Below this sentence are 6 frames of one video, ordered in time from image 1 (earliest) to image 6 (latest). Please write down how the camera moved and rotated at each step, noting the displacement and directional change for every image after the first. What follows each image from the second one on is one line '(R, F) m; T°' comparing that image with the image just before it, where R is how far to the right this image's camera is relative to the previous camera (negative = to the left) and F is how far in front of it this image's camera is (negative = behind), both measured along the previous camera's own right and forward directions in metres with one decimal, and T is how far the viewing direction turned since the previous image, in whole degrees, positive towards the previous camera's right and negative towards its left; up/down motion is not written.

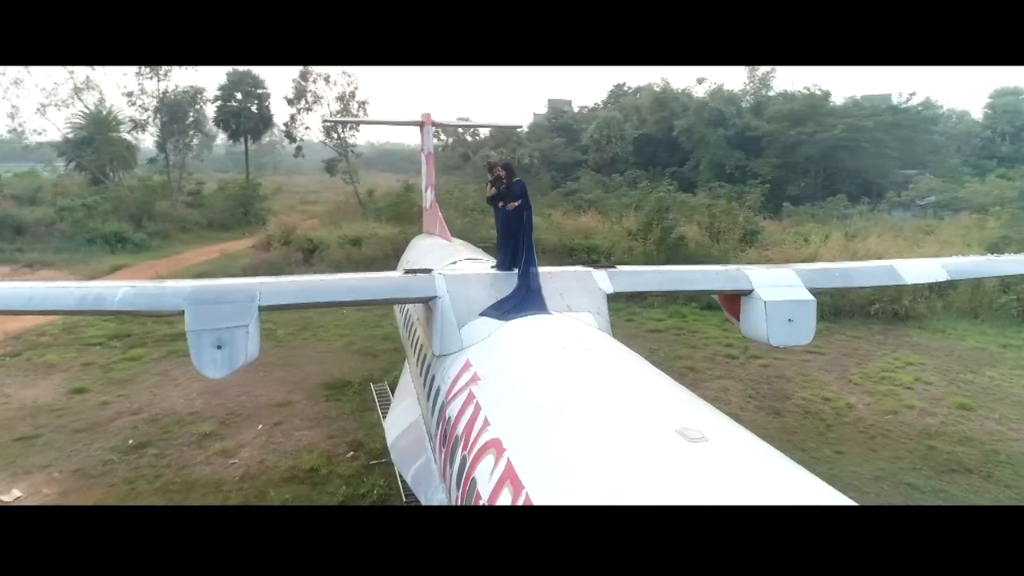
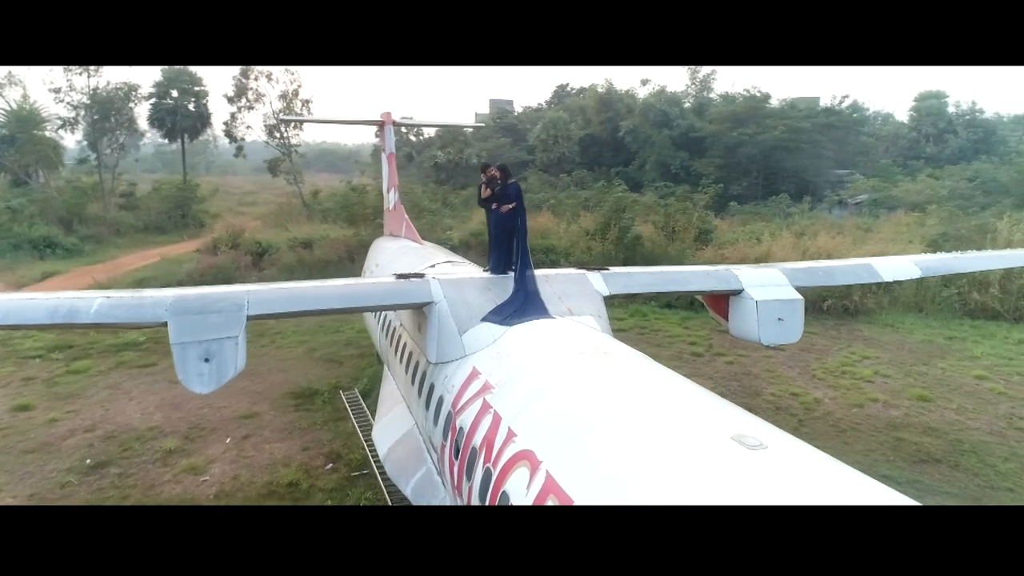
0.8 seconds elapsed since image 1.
(-0.6, +0.2) m; +5°
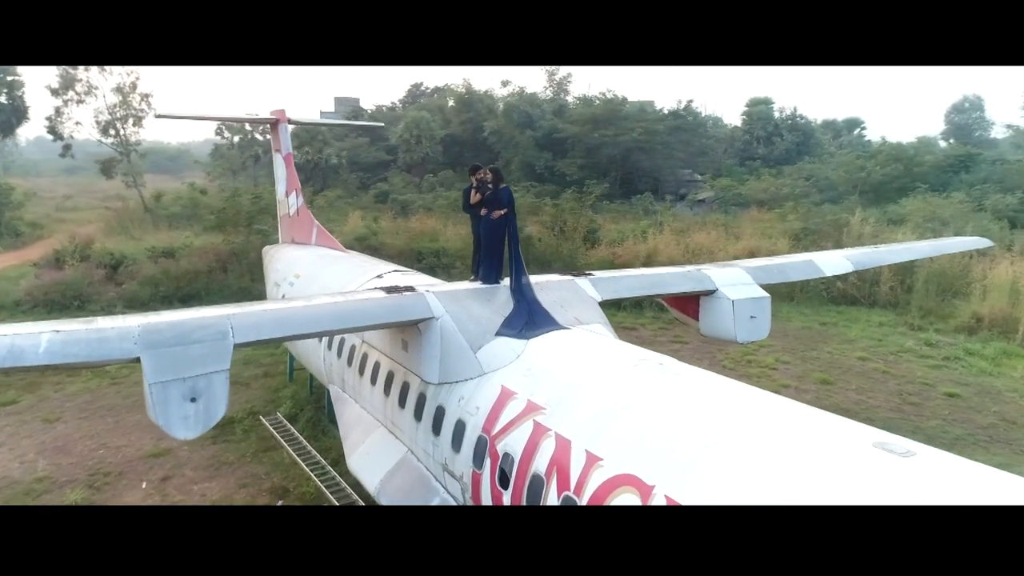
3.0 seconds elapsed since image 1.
(-1.6, +0.6) m; +13°
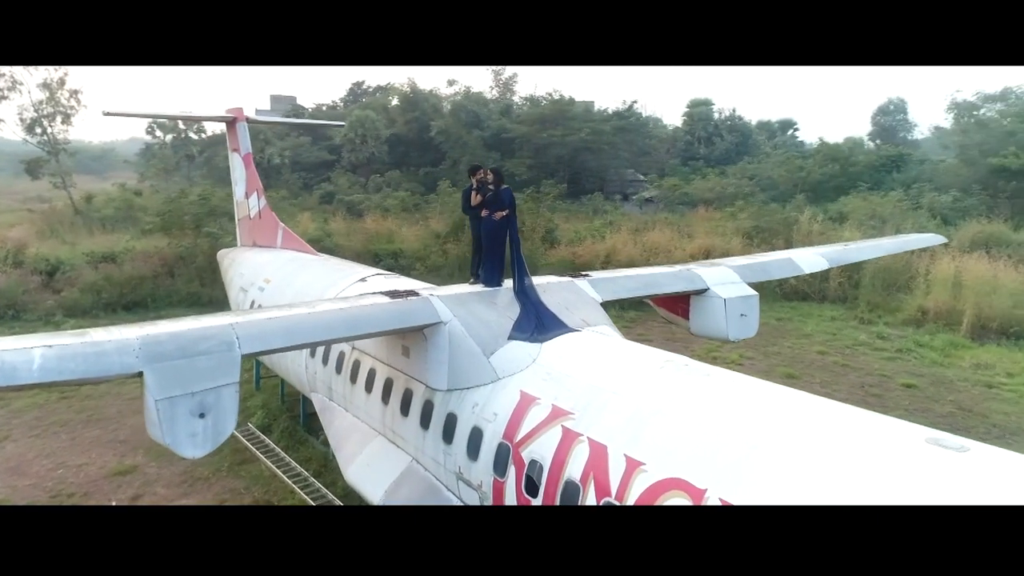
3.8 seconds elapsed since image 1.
(-0.7, +0.2) m; +5°
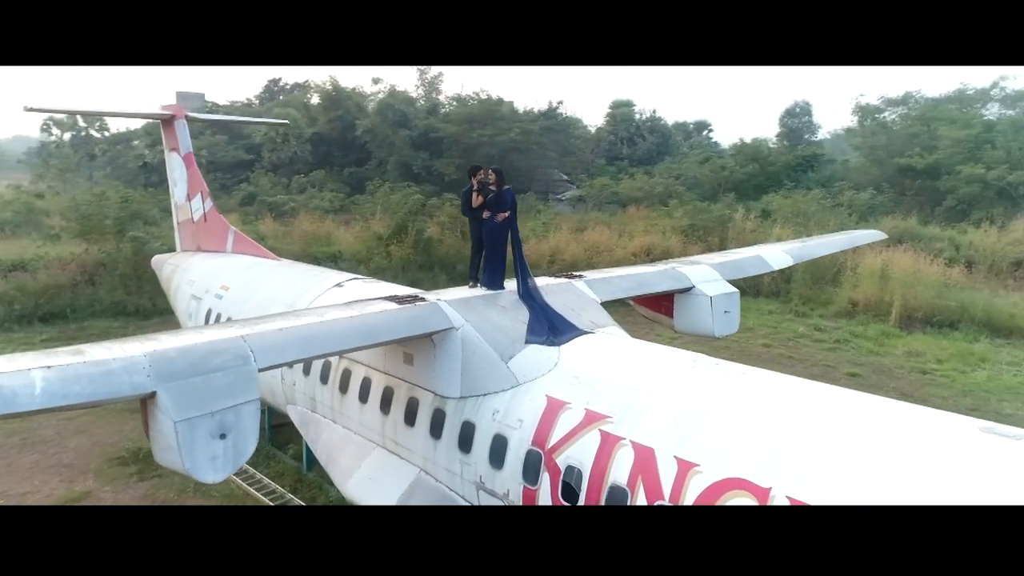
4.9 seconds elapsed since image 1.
(-0.9, +0.2) m; +7°
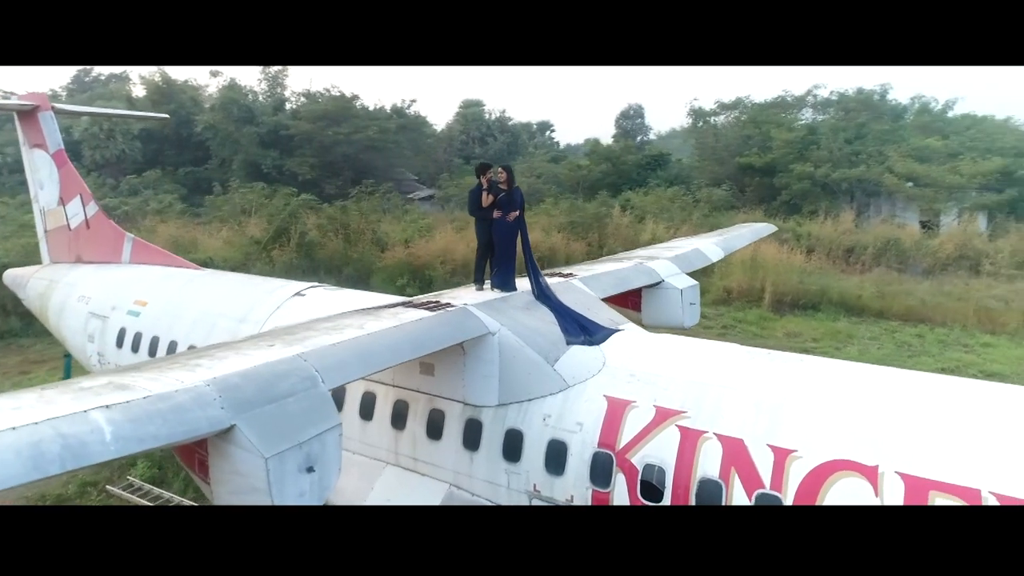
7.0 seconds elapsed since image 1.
(-1.8, +0.4) m; +13°
